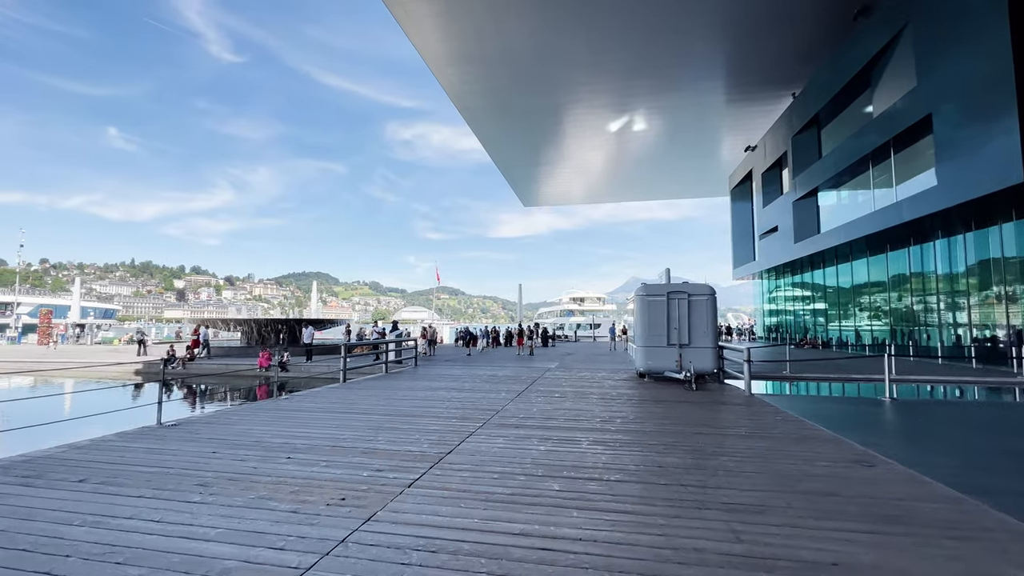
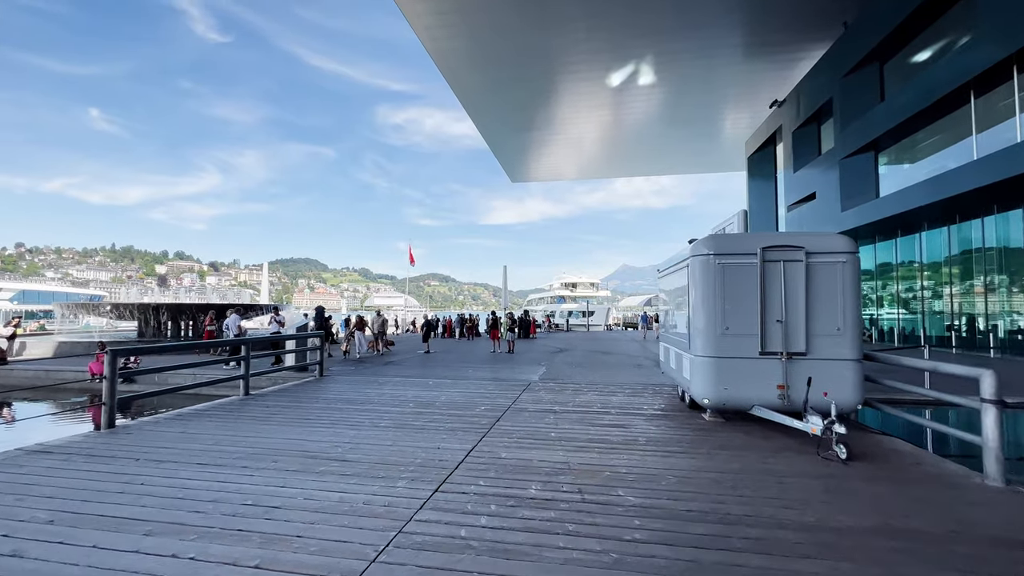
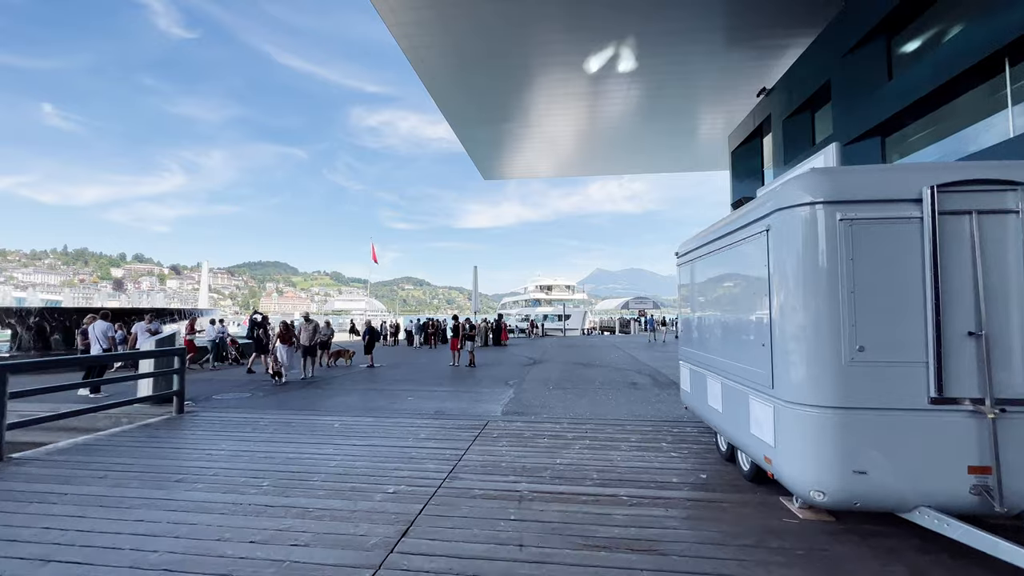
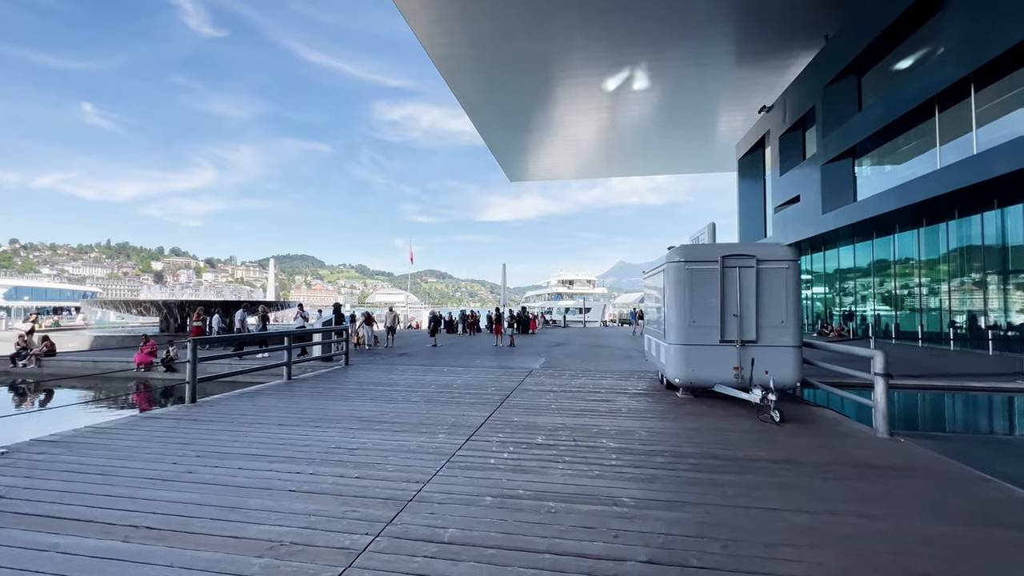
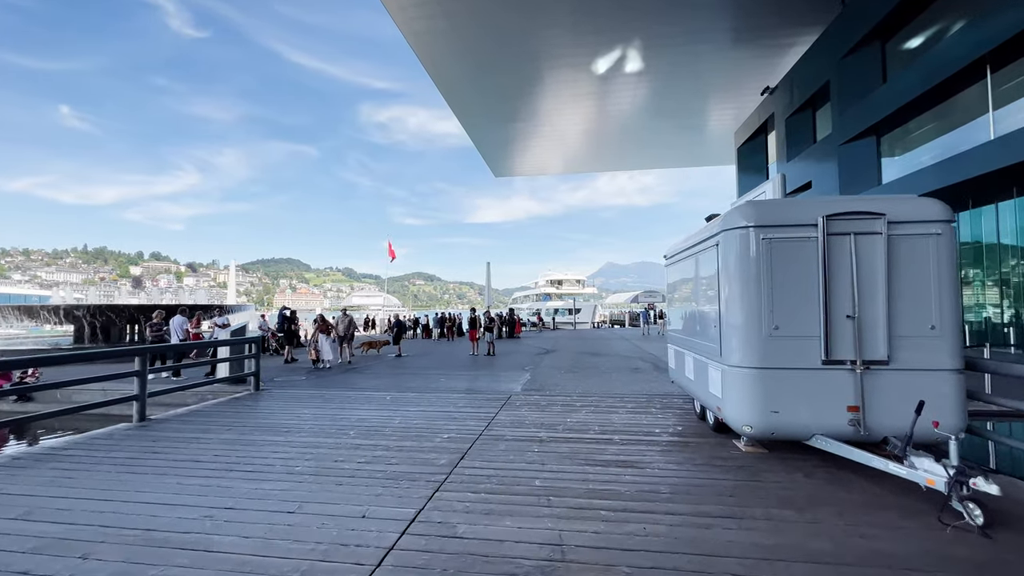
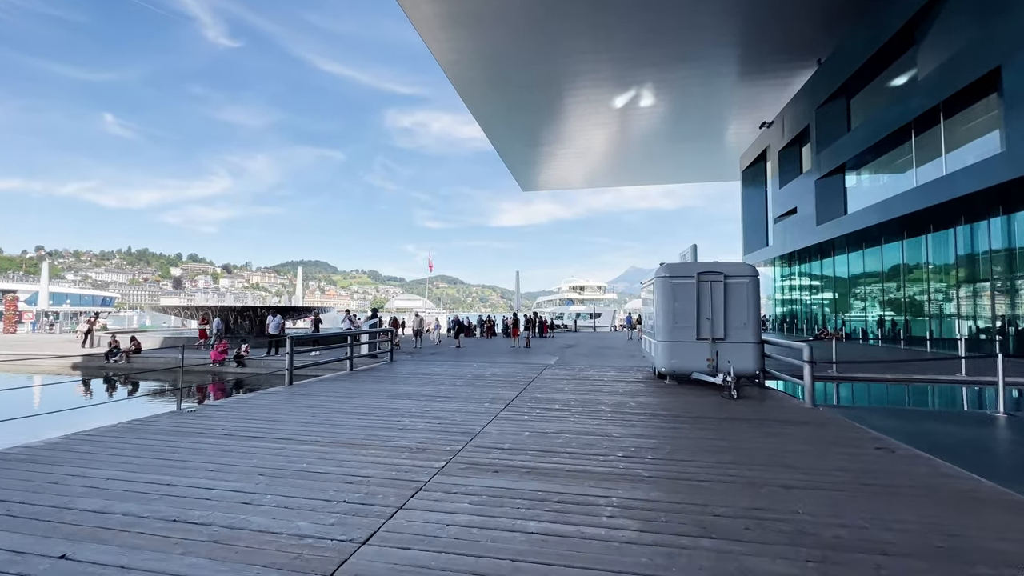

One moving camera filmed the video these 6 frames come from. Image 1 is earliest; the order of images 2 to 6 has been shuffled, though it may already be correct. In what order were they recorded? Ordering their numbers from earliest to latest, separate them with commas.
6, 4, 2, 5, 3
